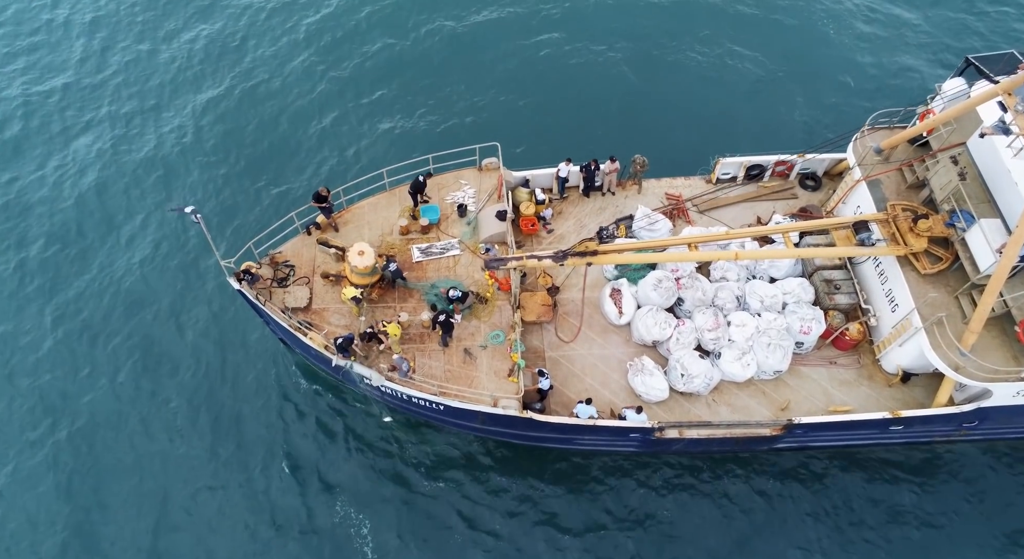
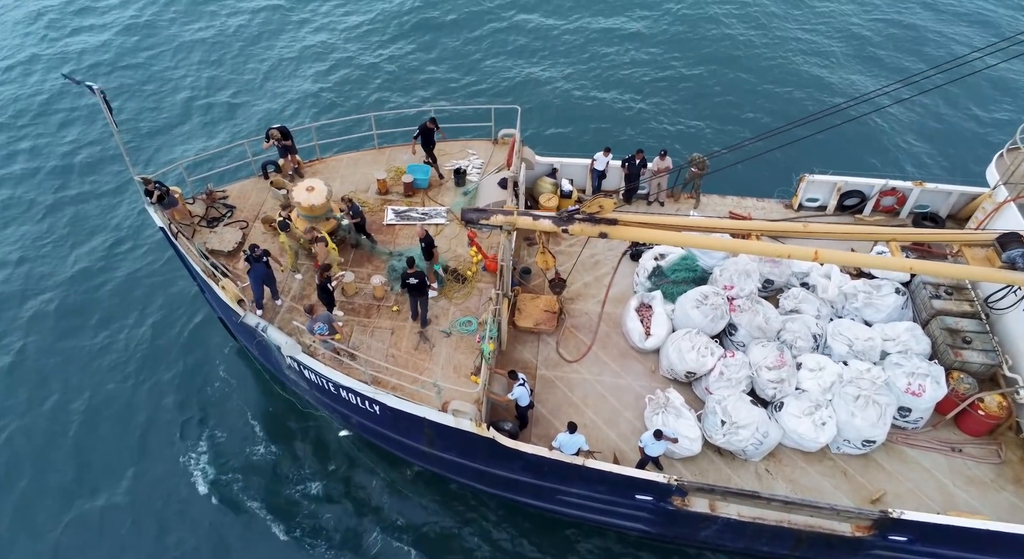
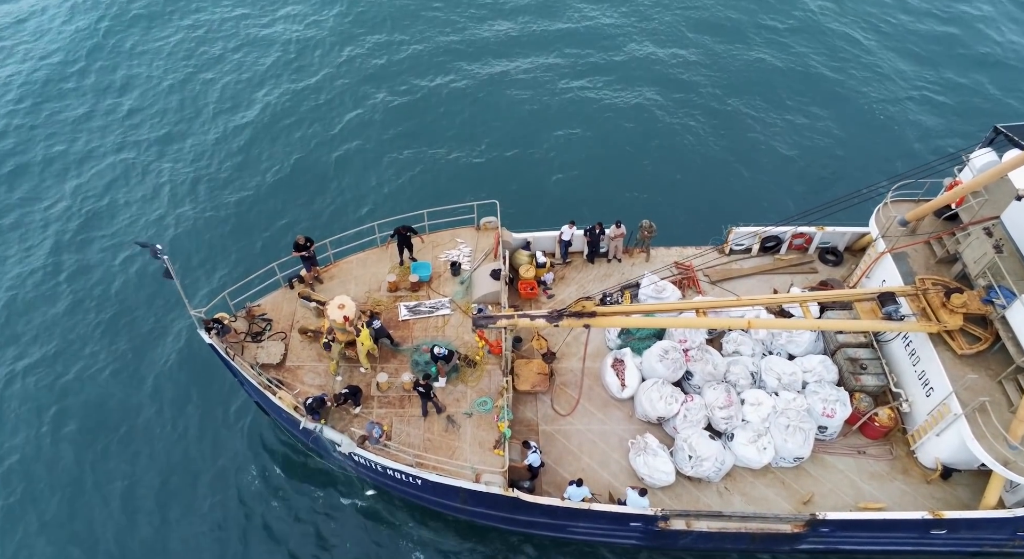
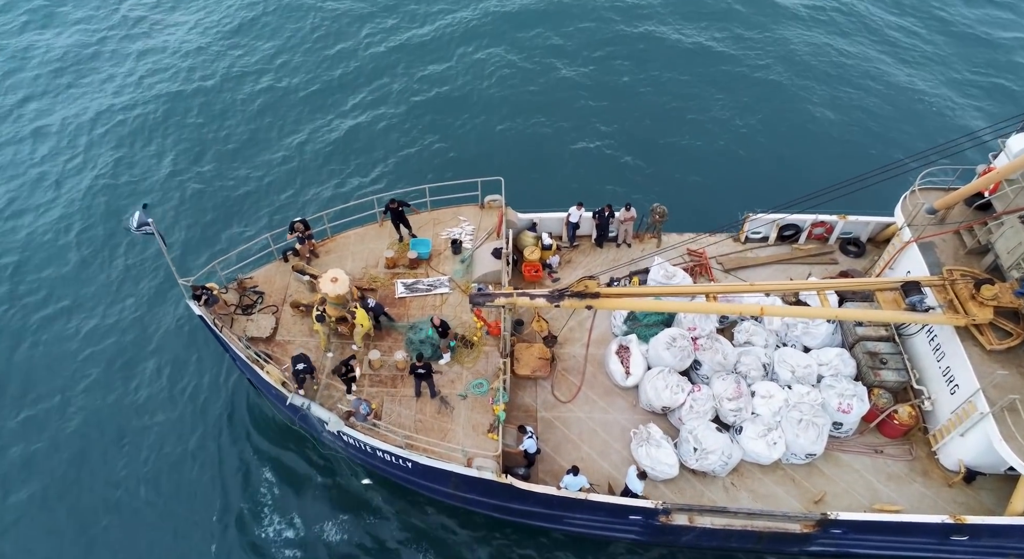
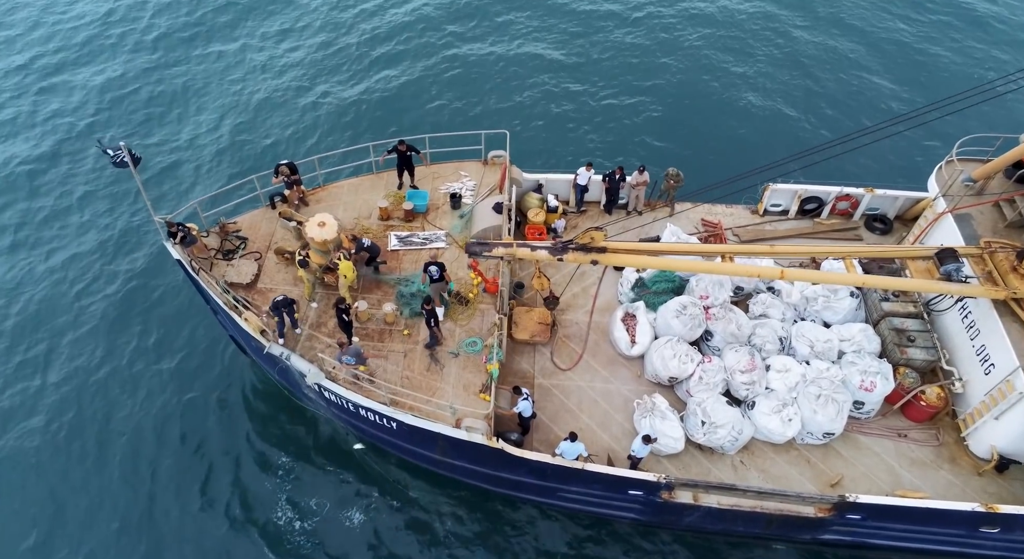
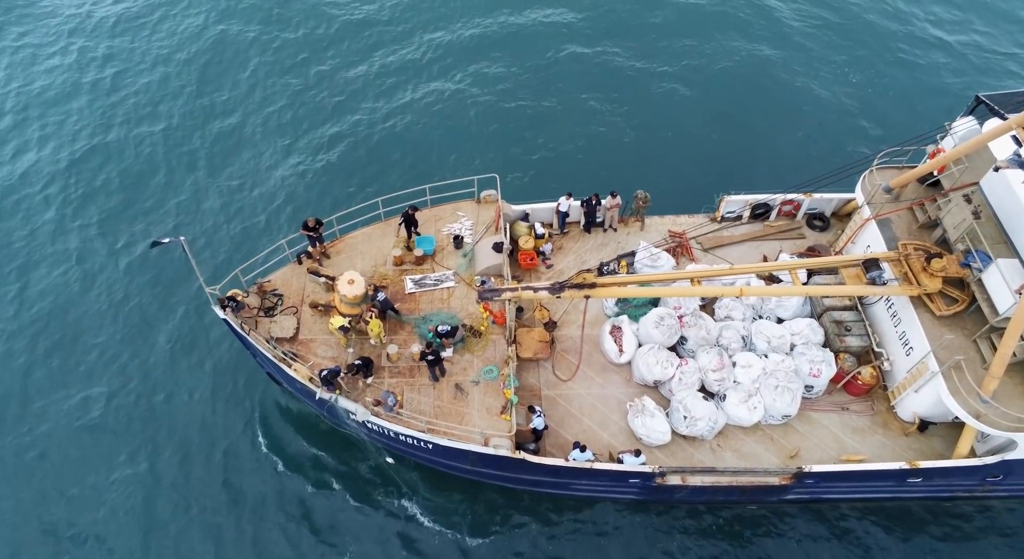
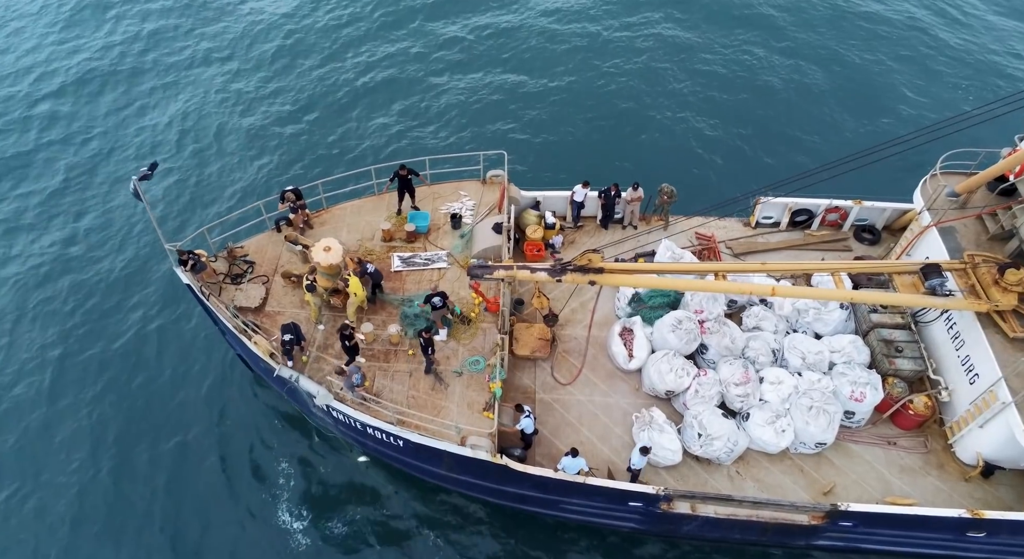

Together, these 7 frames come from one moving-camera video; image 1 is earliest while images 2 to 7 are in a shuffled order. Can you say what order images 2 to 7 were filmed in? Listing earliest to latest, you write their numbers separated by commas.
6, 3, 4, 7, 5, 2
